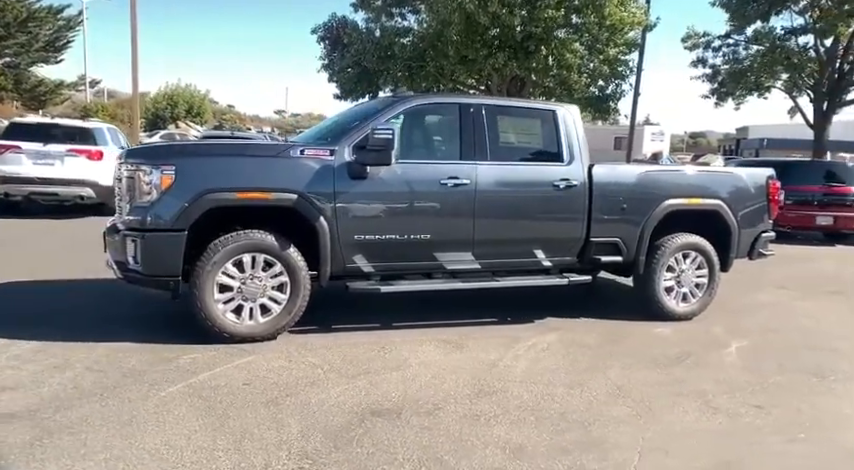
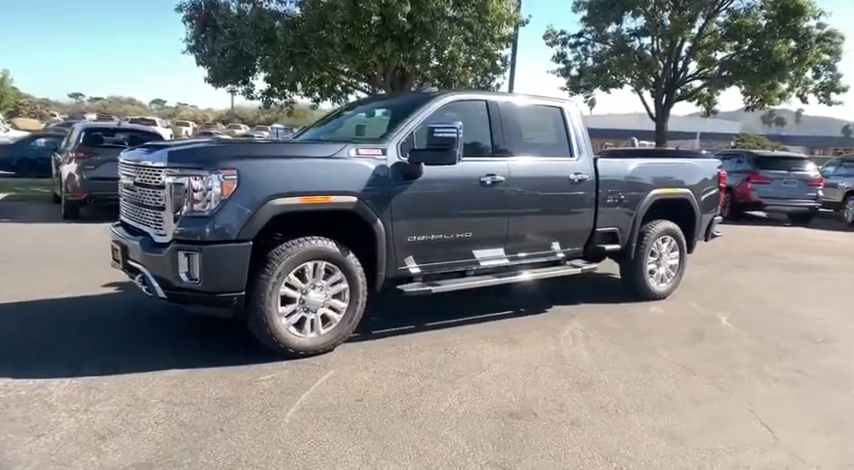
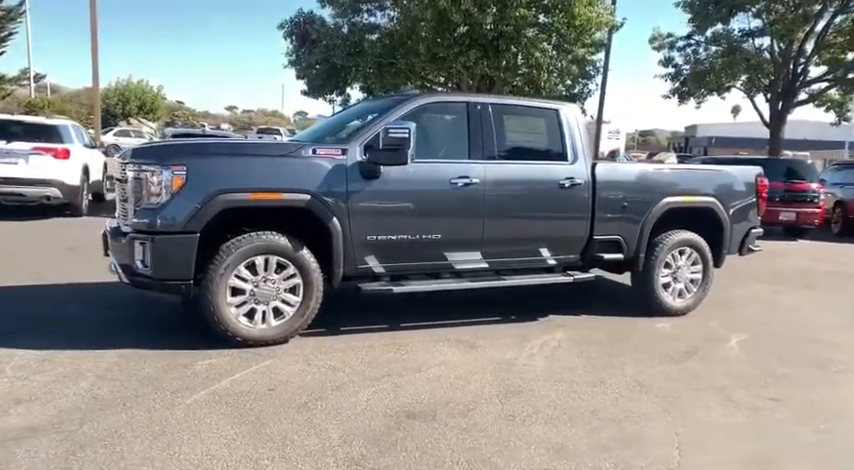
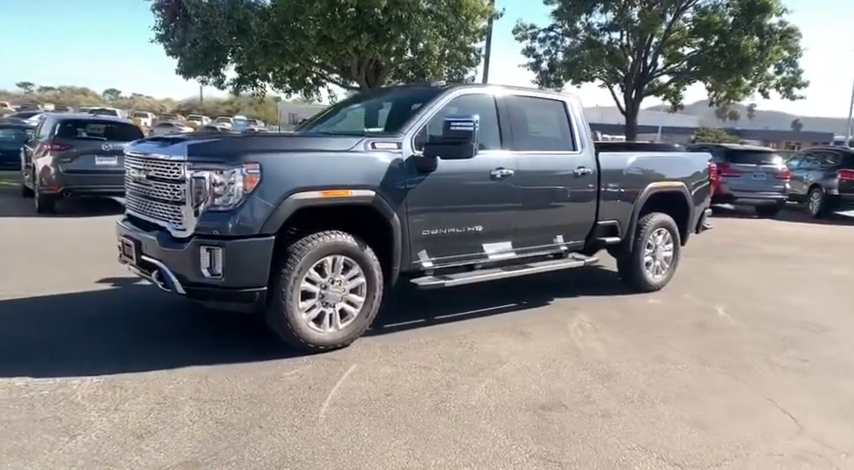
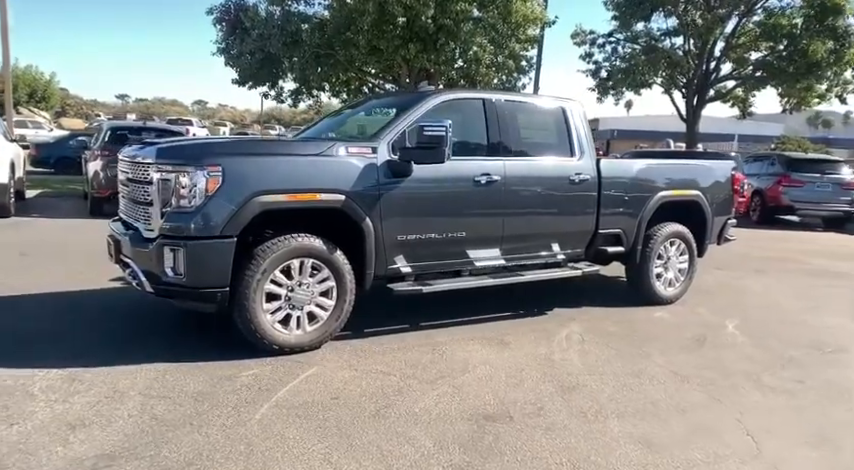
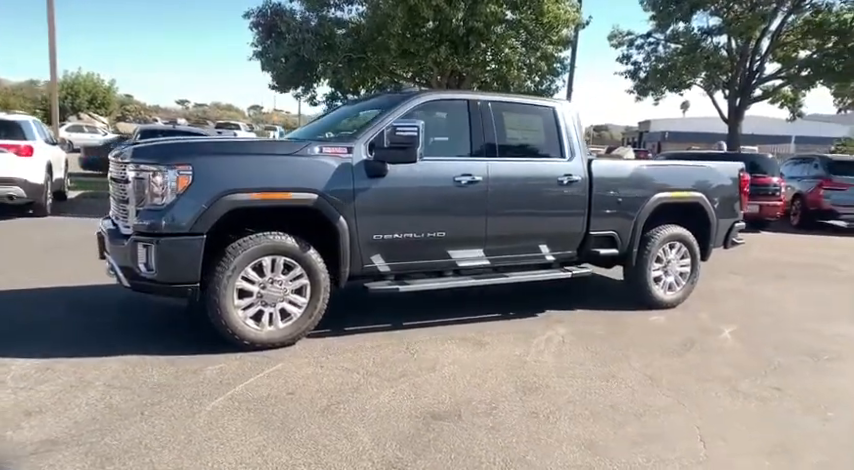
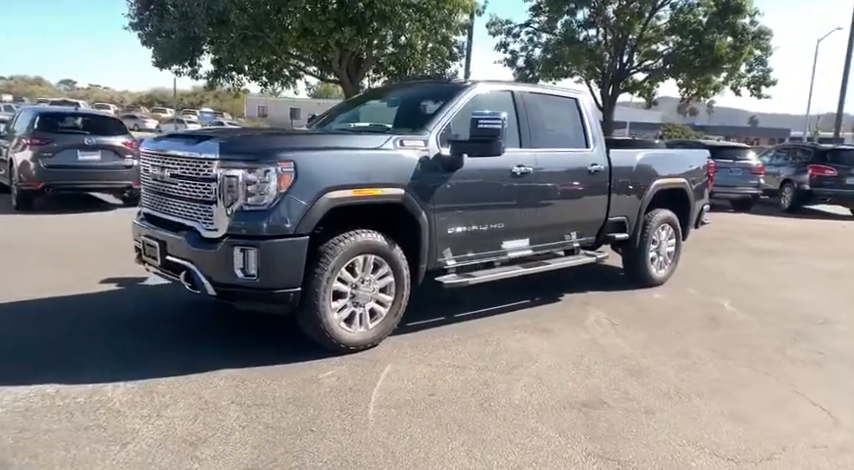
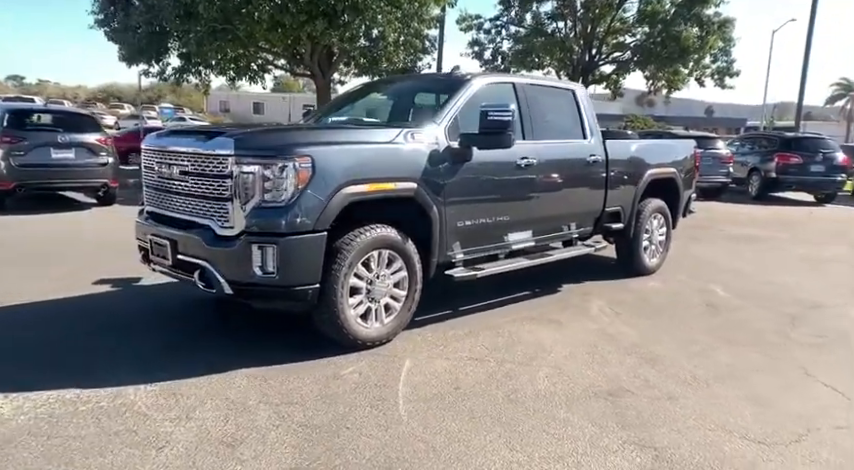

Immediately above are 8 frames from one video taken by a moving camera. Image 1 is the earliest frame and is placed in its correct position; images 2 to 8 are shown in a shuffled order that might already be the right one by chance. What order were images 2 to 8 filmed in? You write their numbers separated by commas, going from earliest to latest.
3, 6, 5, 2, 4, 7, 8
